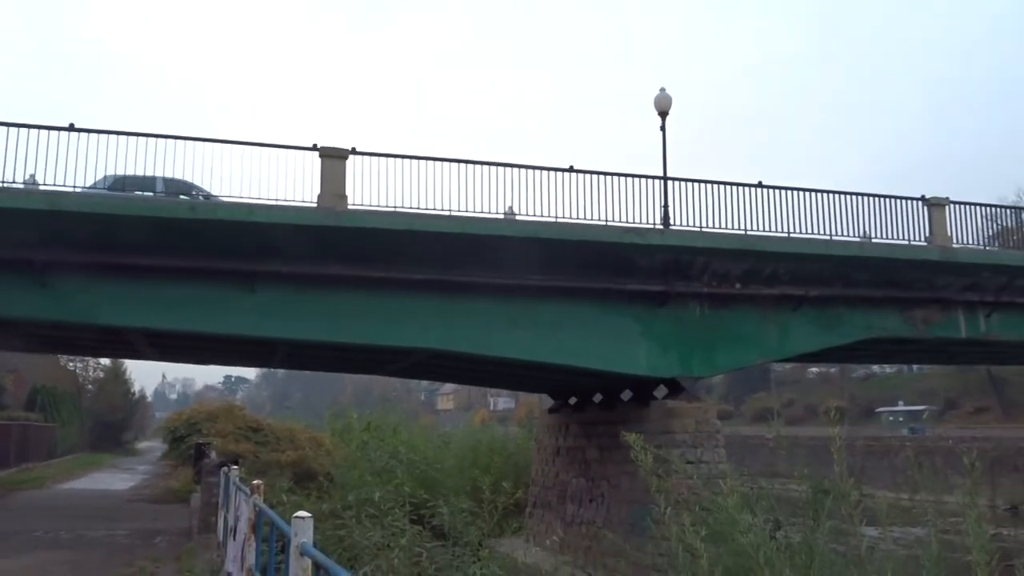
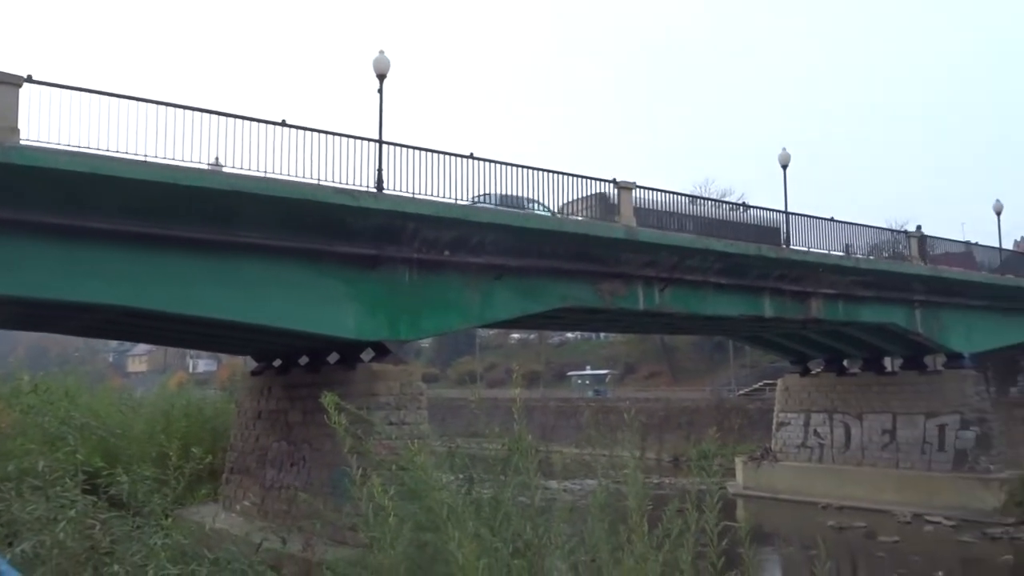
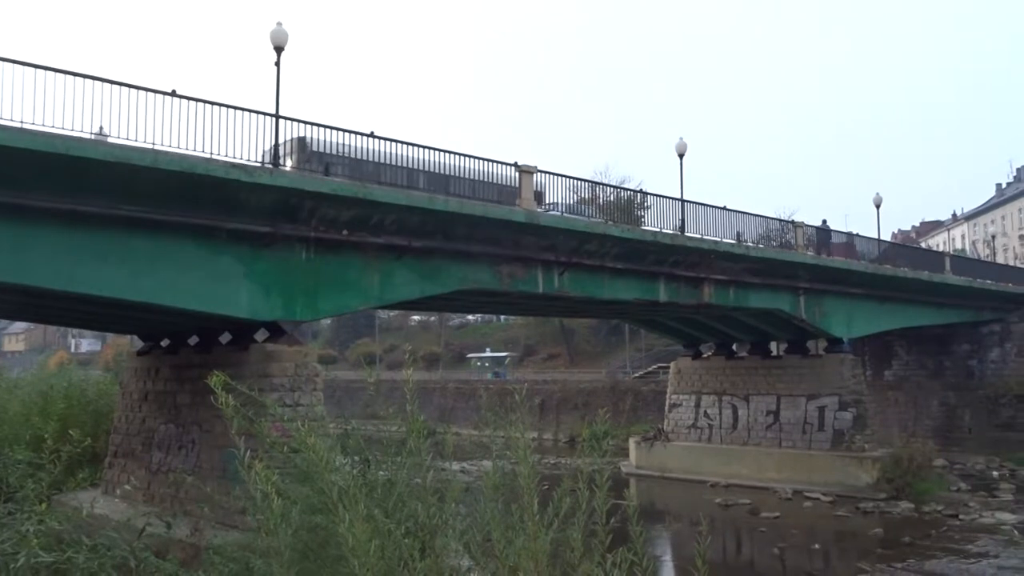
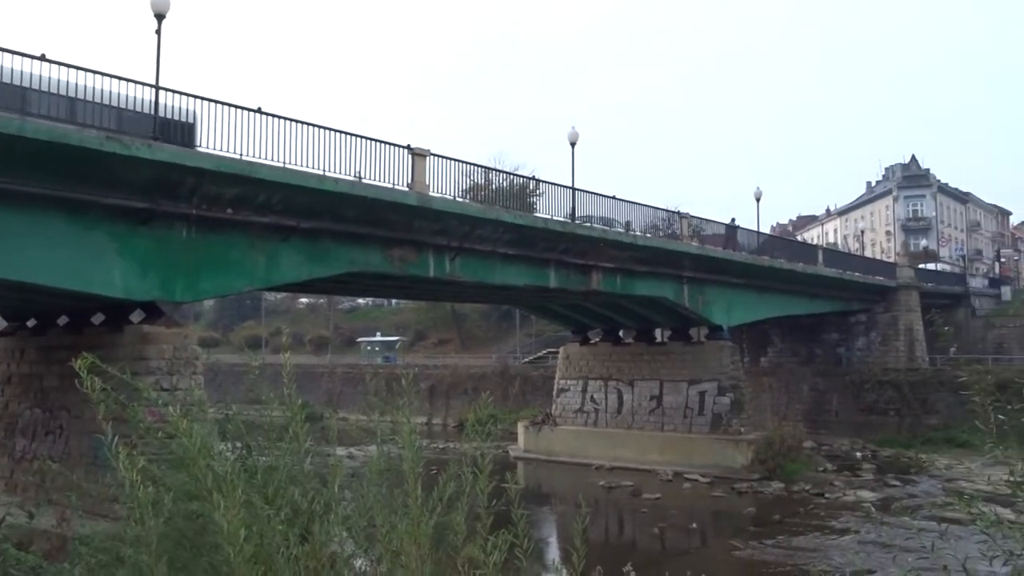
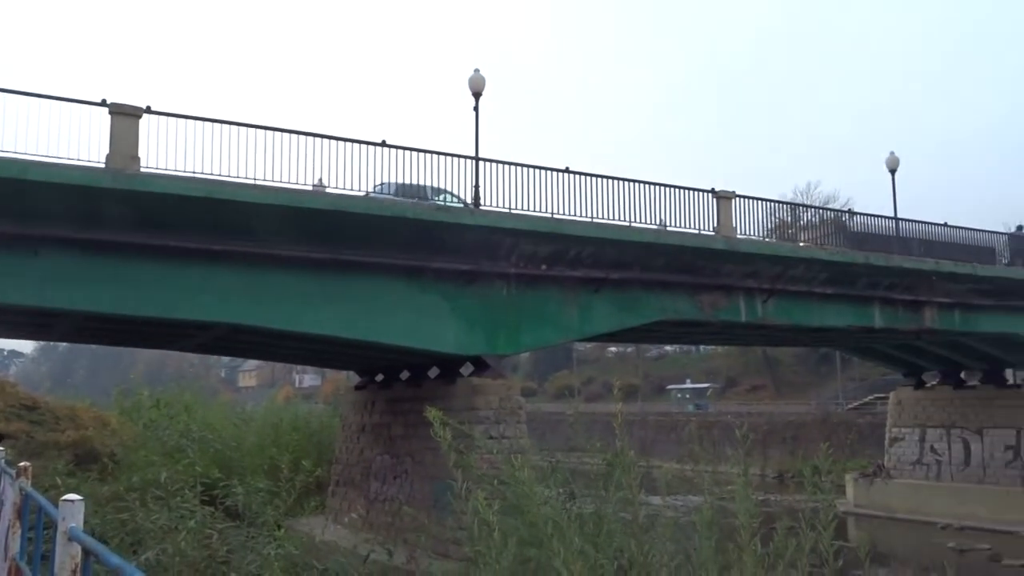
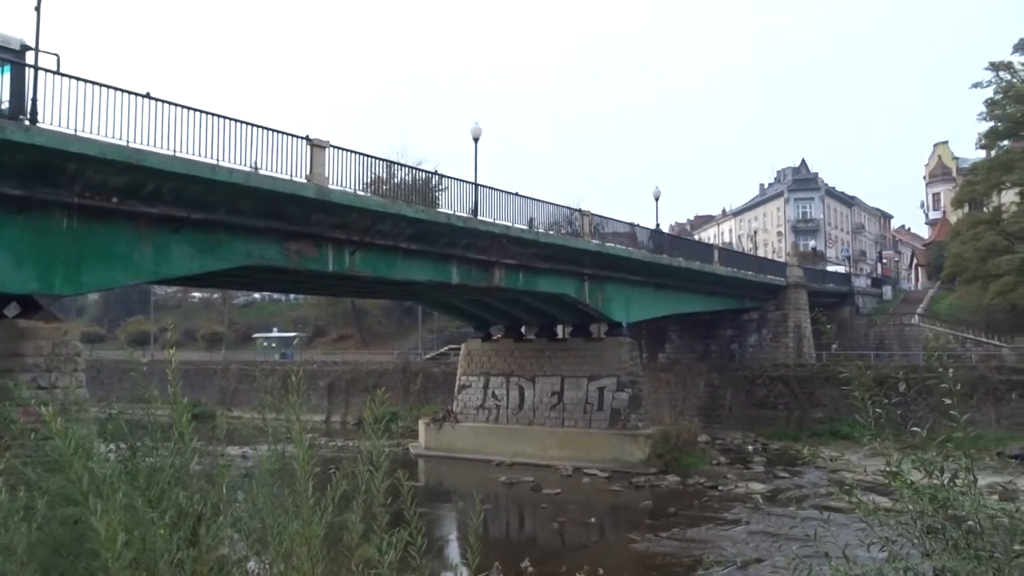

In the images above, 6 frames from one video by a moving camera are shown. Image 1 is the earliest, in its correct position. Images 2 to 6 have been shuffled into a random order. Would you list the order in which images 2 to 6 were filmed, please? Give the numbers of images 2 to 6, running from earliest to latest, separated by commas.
5, 2, 3, 4, 6
